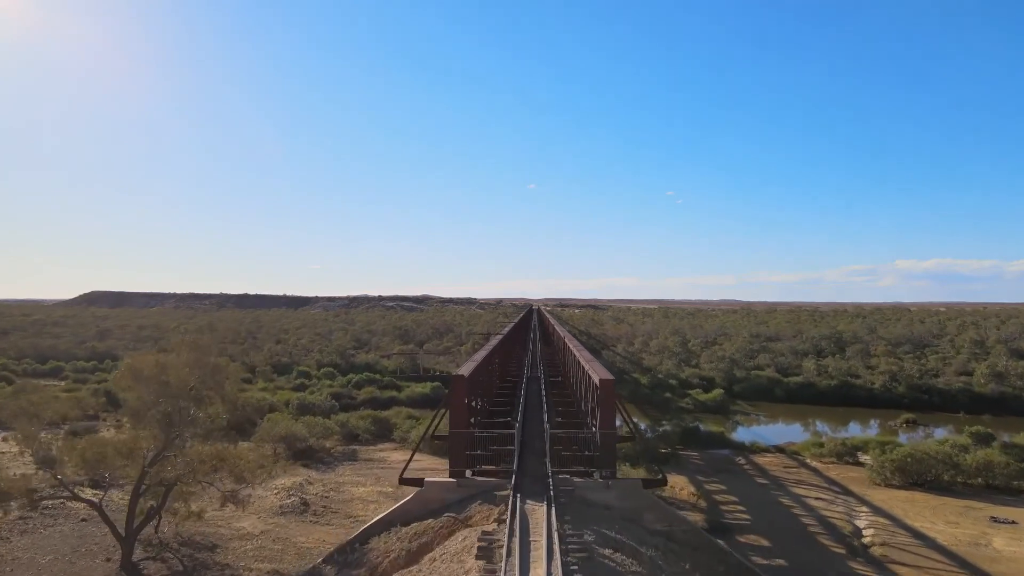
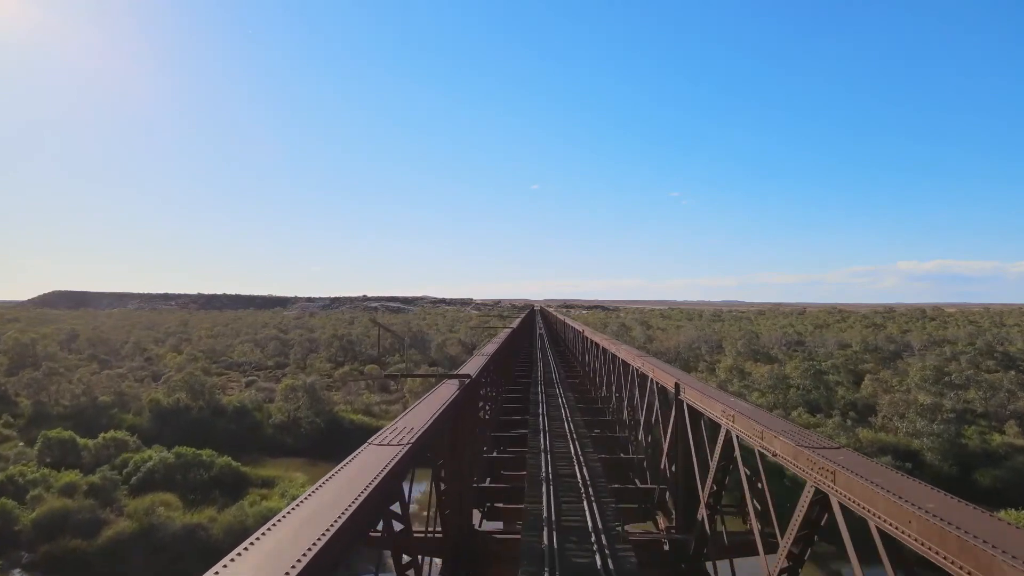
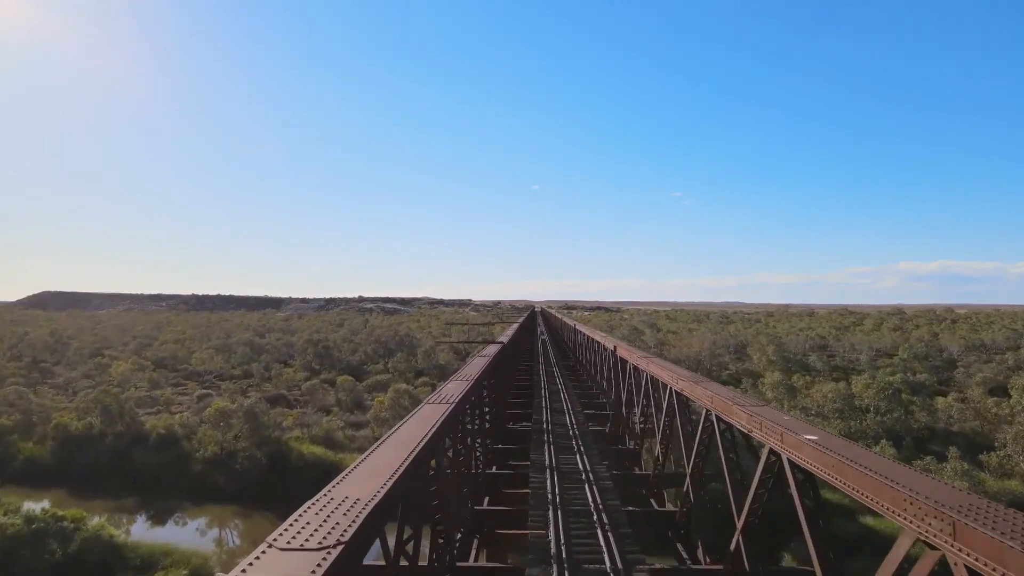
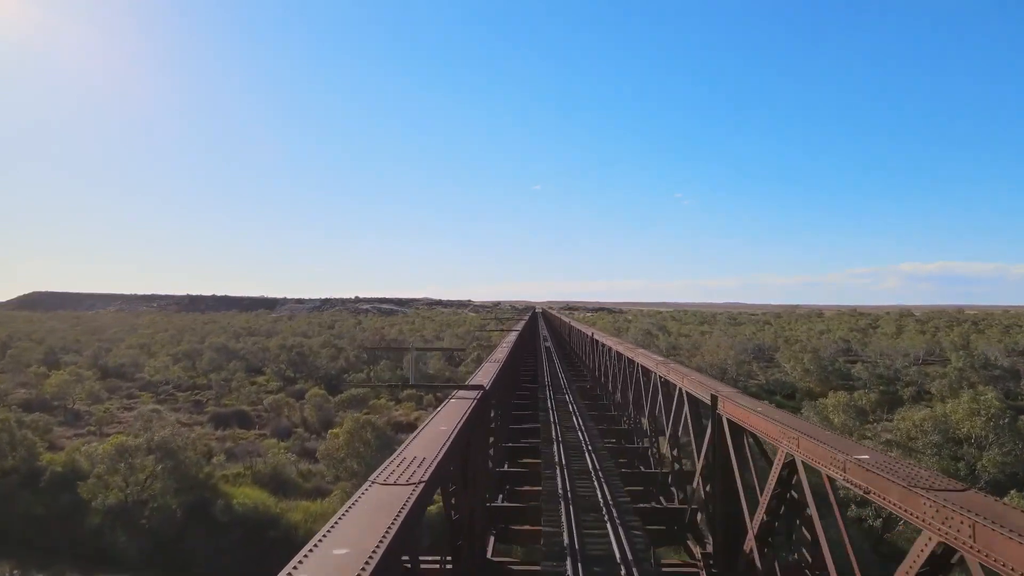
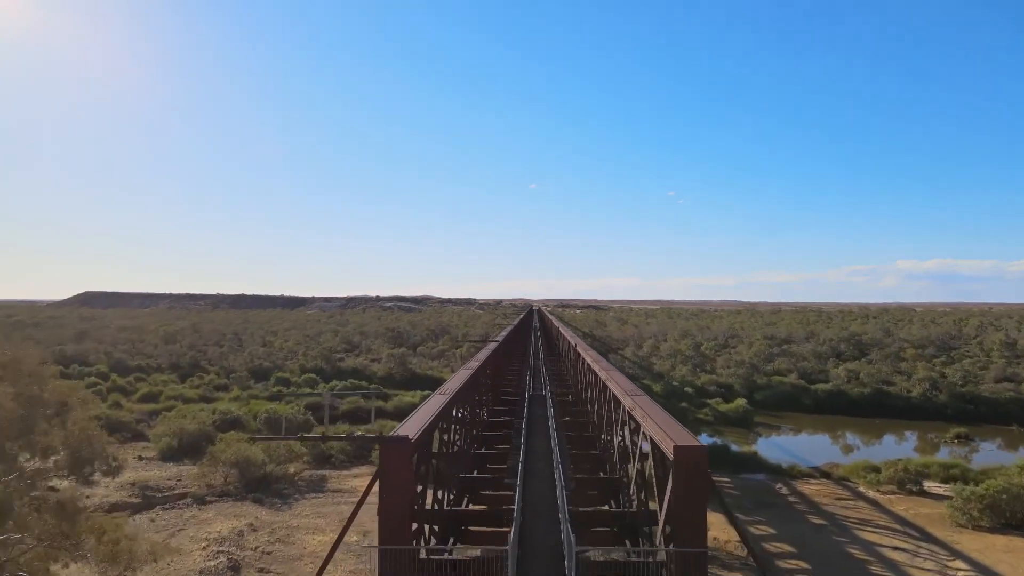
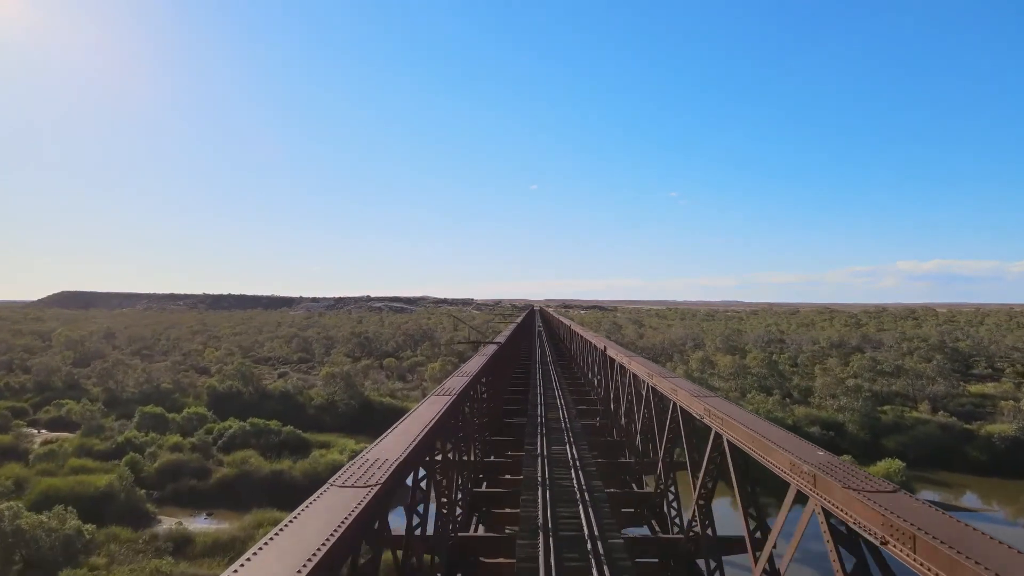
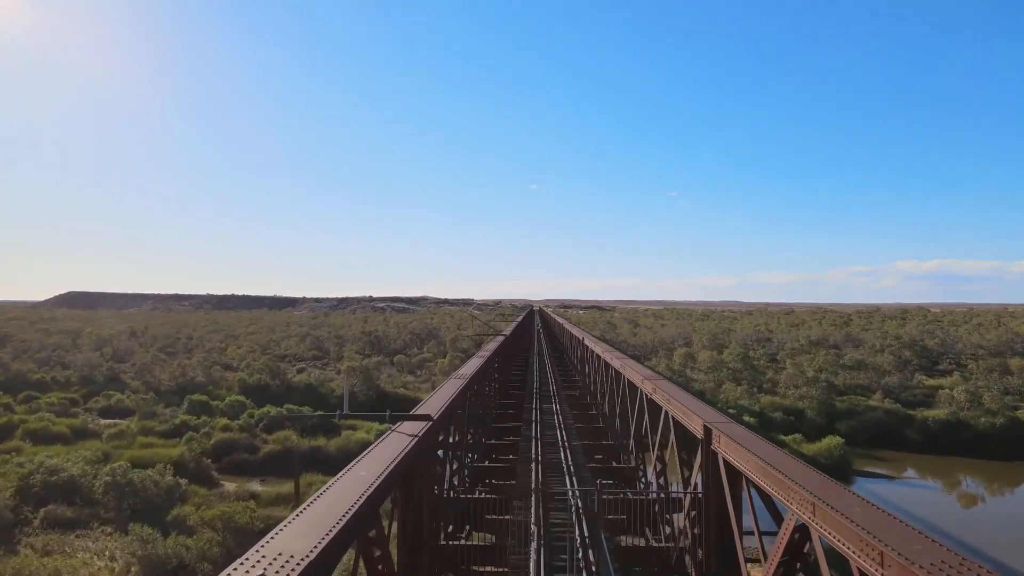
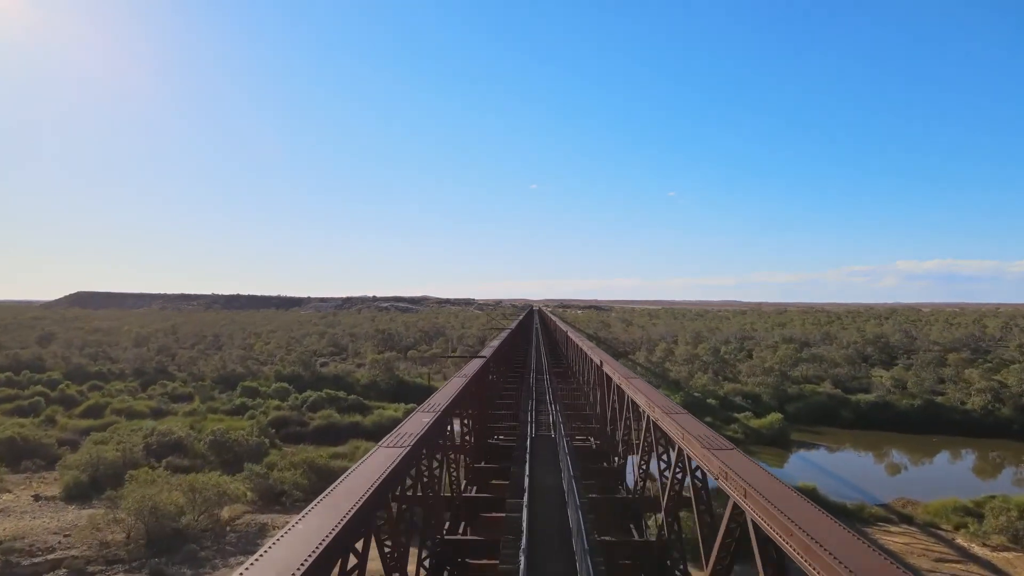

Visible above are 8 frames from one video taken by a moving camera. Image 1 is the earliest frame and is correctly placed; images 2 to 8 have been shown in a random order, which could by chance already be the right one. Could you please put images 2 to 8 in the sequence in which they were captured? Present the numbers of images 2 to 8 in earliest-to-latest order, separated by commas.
5, 8, 7, 6, 2, 3, 4
